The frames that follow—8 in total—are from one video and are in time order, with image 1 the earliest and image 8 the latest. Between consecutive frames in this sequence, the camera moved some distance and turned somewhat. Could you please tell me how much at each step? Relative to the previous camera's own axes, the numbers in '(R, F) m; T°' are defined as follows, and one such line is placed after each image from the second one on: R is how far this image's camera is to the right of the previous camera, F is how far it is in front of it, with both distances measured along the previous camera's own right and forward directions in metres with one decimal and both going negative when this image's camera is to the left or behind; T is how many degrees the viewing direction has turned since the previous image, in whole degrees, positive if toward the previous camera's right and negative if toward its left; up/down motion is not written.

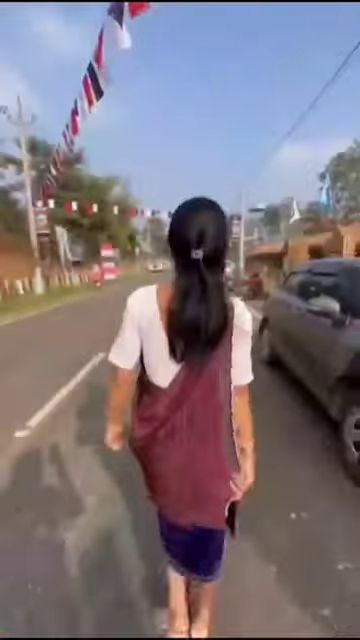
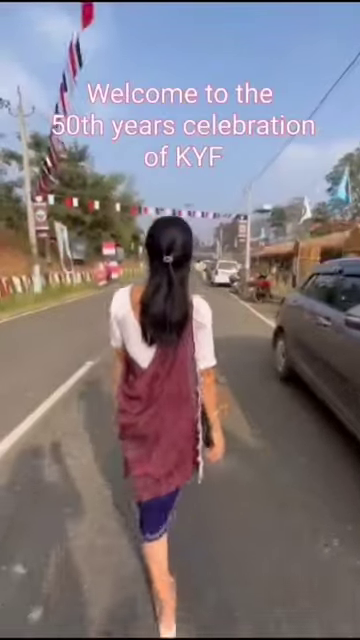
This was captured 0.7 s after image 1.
(+0.1, +1.1) m; -1°
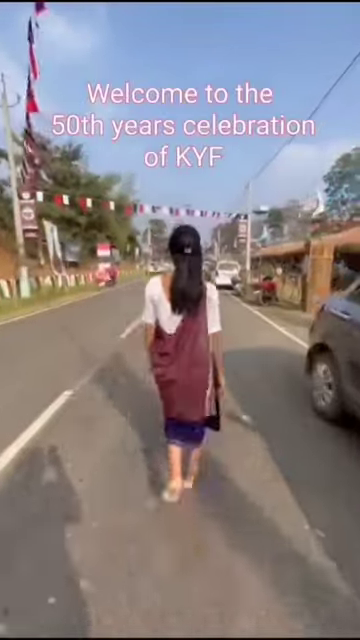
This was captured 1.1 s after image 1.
(-0.2, +1.8) m; +1°
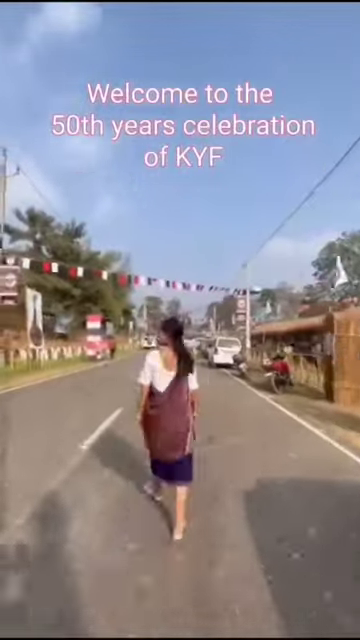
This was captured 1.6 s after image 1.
(0.0, +3.3) m; +1°
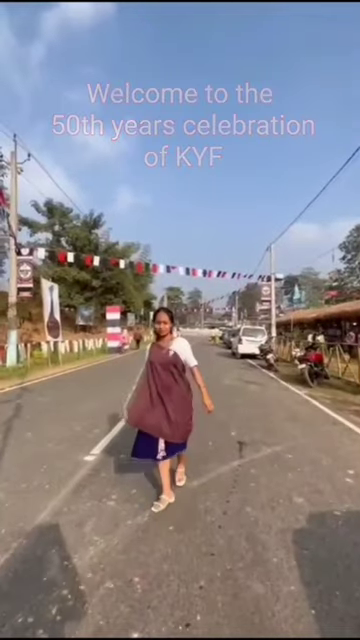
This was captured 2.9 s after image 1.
(0.0, +1.3) m; -4°
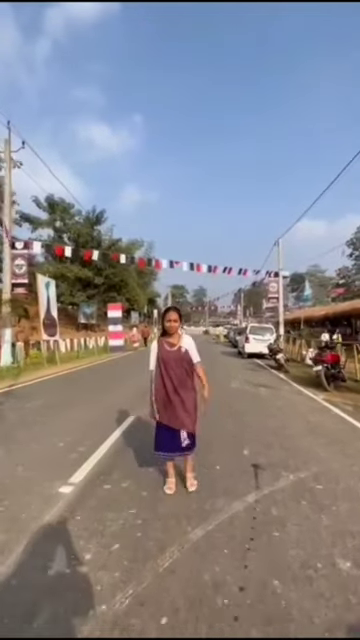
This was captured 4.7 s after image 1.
(+0.1, +1.3) m; -1°
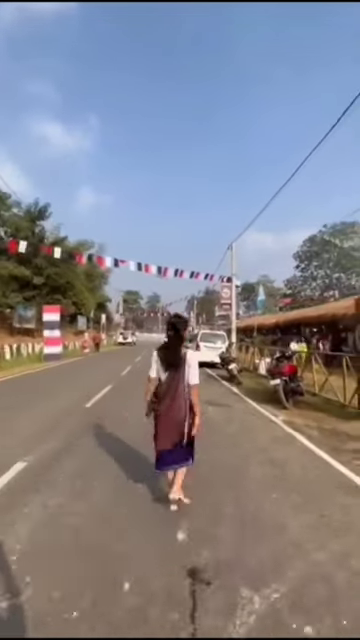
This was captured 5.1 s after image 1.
(+0.7, +2.5) m; +9°
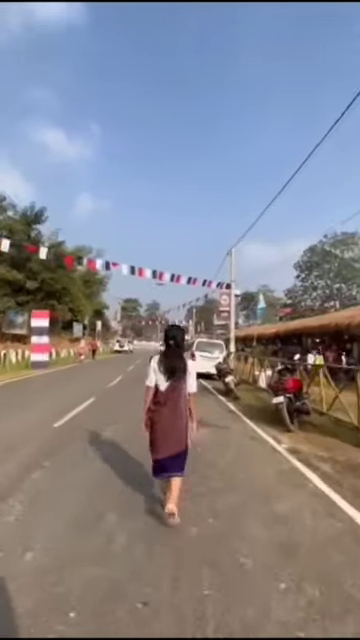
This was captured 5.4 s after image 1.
(+0.4, +1.6) m; 0°
